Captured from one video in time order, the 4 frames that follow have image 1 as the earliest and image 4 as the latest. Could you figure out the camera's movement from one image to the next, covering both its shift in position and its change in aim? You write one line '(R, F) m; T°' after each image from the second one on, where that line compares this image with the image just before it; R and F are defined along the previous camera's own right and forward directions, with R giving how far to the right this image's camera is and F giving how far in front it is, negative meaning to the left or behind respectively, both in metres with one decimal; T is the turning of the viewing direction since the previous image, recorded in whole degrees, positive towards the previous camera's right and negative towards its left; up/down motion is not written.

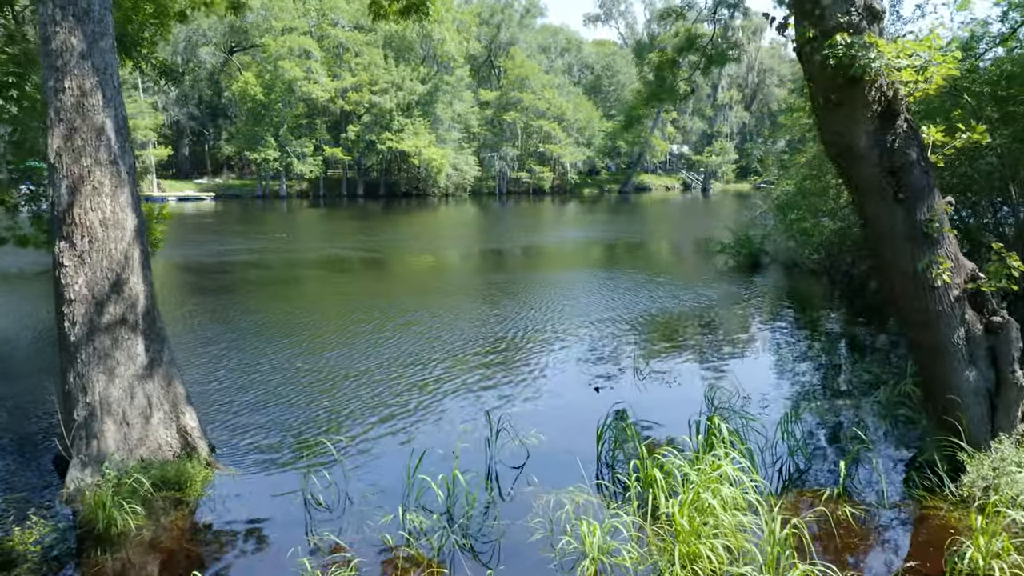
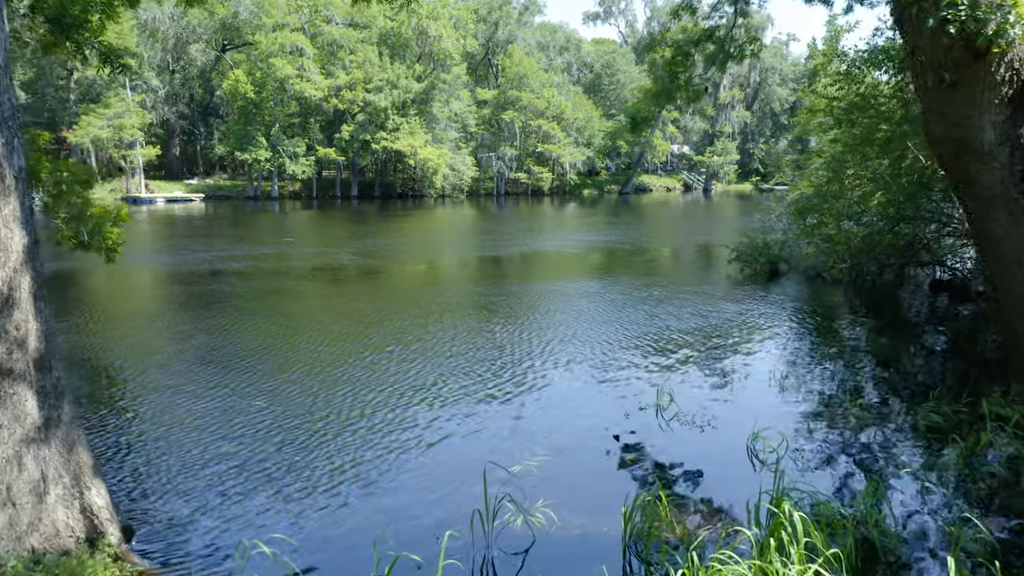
(0.0, +1.2) m; 0°
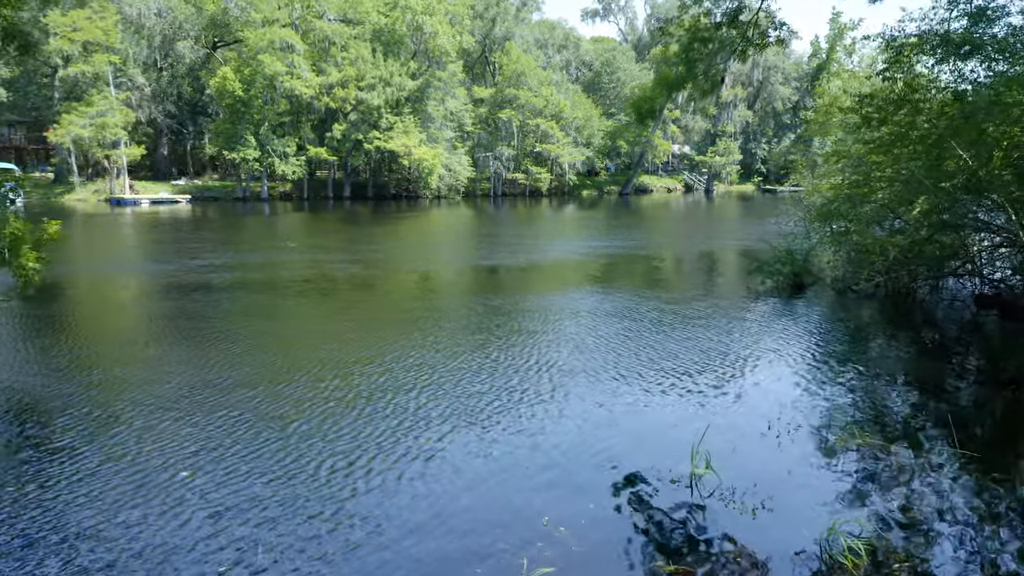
(0.0, +1.3) m; 0°
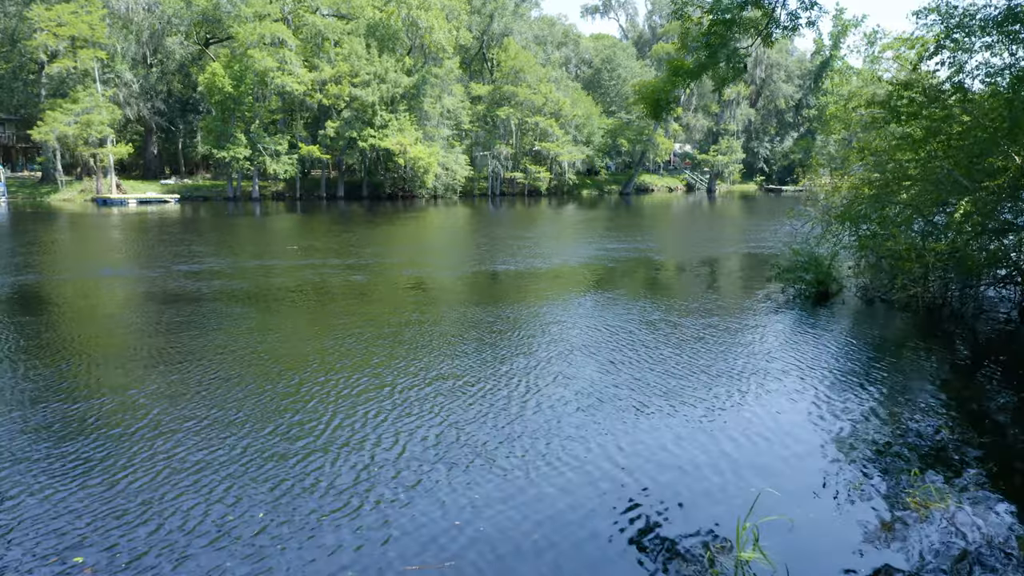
(0.0, +1.1) m; 0°
